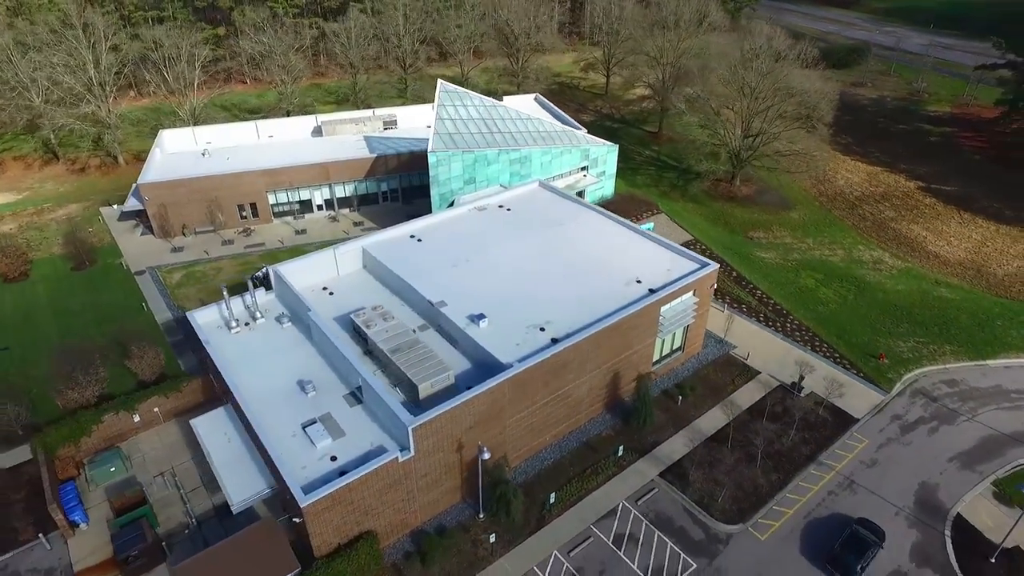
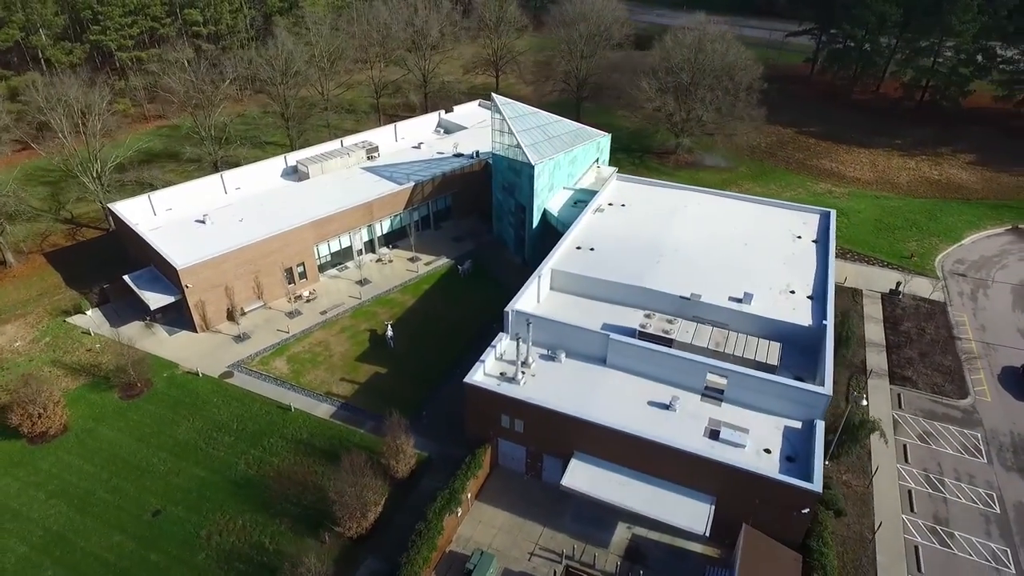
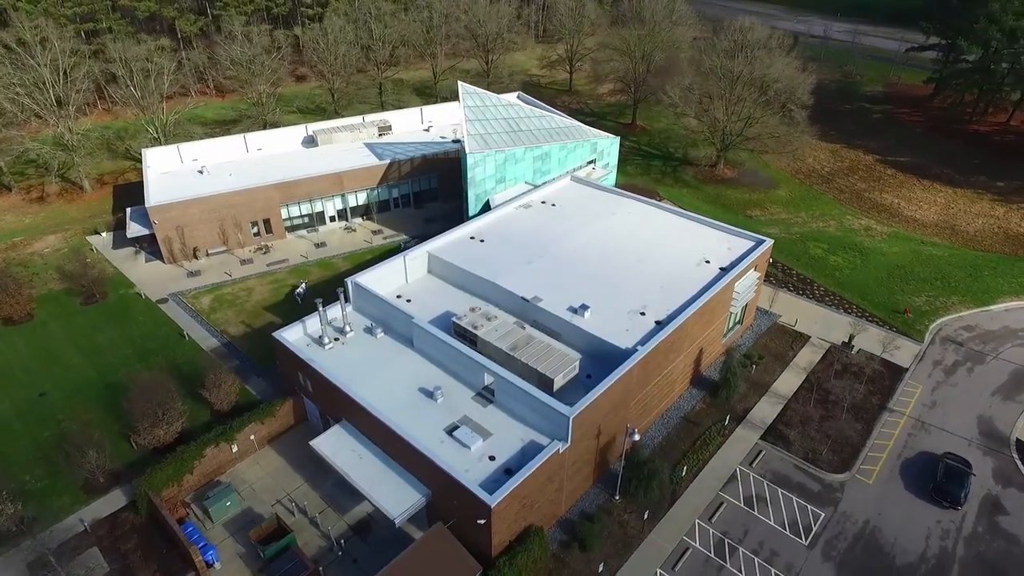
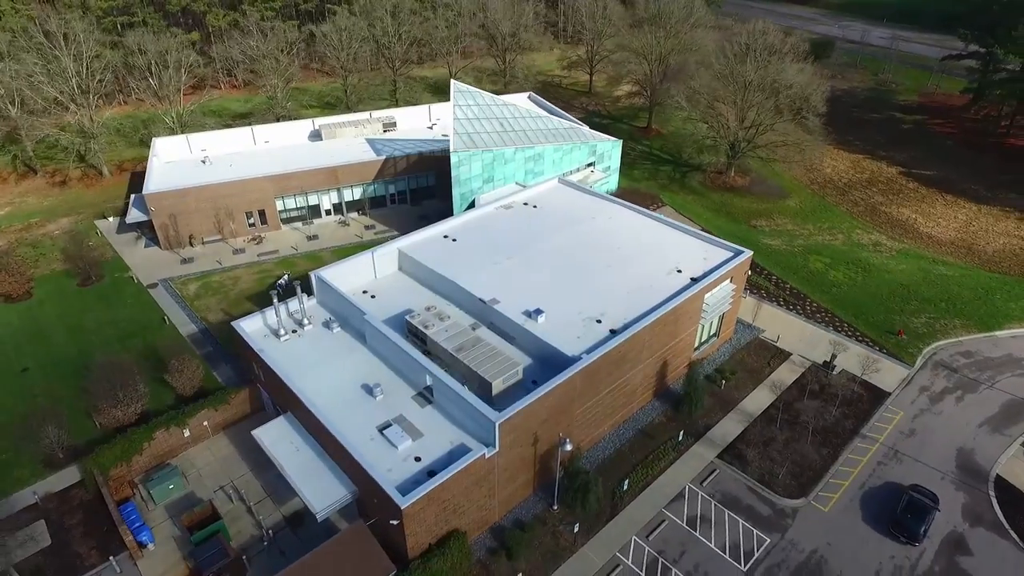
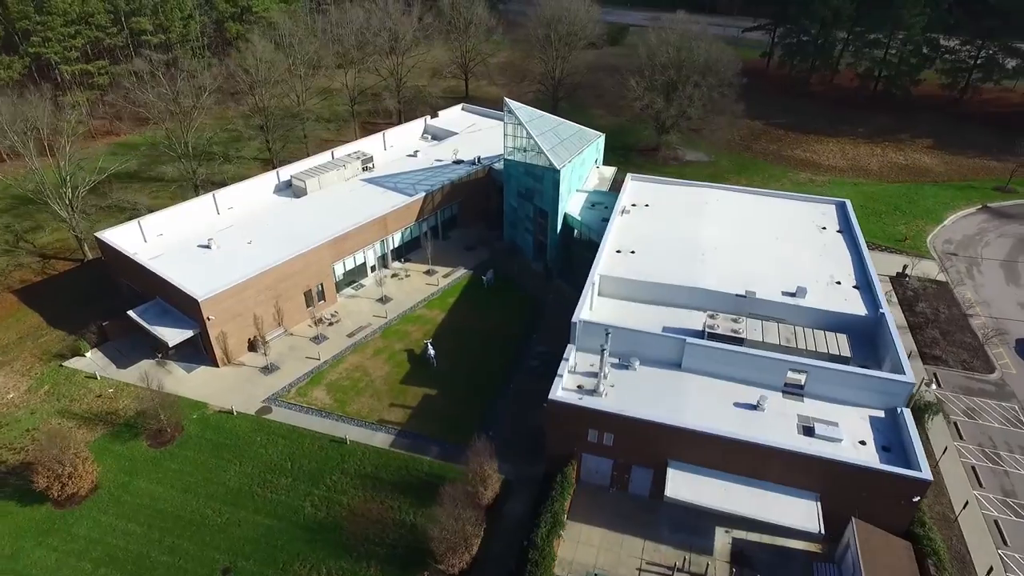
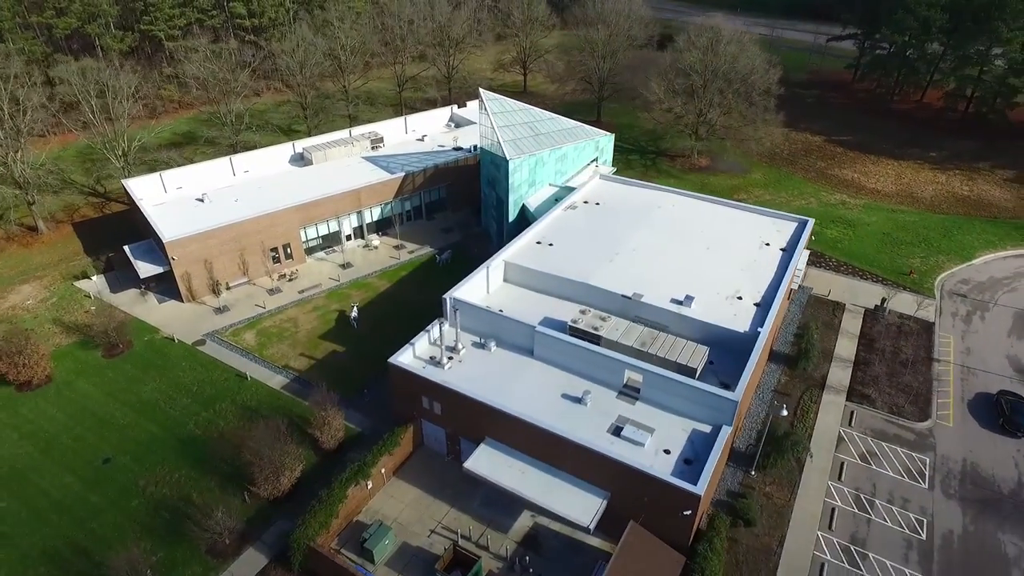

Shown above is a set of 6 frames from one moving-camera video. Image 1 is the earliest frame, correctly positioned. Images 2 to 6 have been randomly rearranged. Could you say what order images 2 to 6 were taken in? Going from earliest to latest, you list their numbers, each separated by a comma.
4, 3, 6, 2, 5
